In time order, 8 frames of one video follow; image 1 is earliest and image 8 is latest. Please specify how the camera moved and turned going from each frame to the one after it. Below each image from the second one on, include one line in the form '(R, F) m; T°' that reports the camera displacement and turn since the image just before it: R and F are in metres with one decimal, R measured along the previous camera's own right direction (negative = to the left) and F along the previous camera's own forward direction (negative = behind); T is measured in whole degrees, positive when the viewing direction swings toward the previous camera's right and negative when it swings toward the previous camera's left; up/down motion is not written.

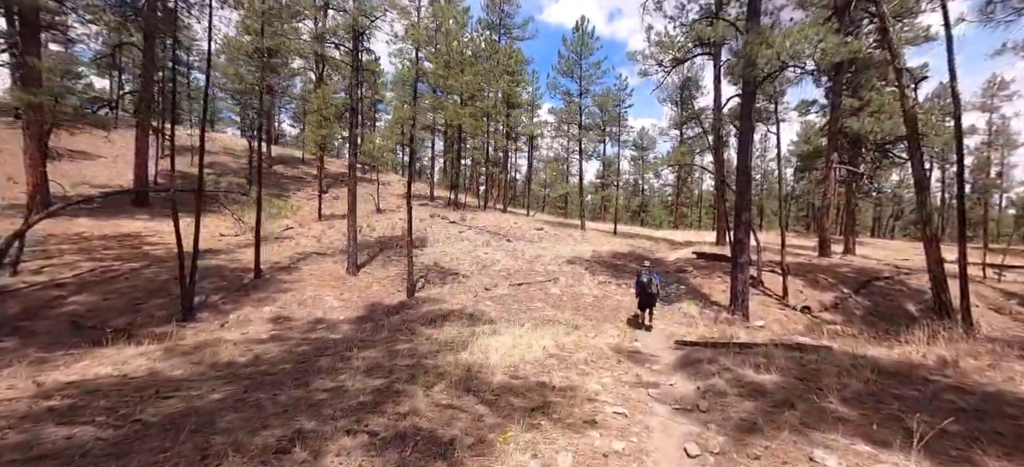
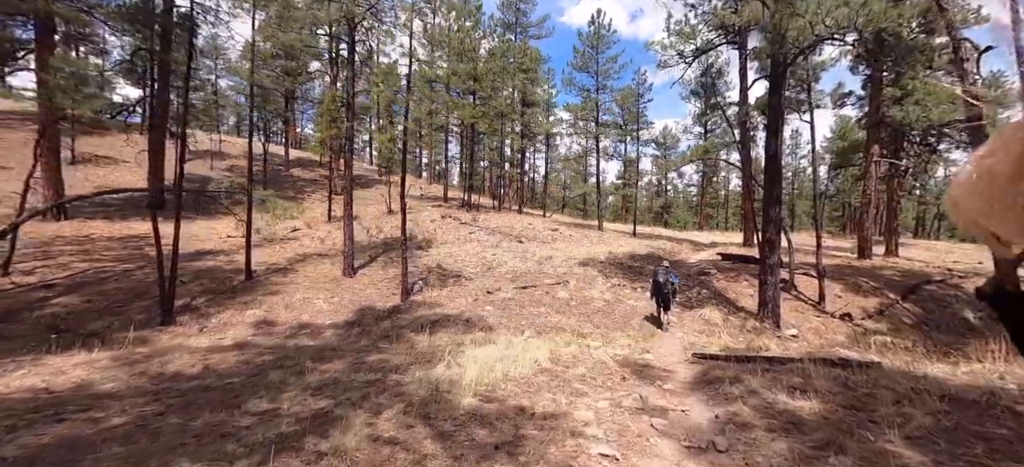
(+0.5, +0.9) m; -3°
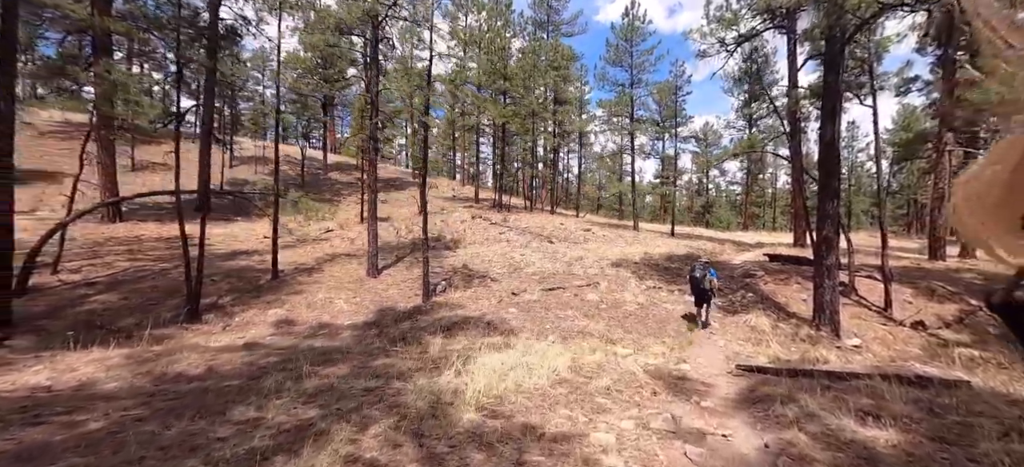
(+0.3, +0.5) m; -5°
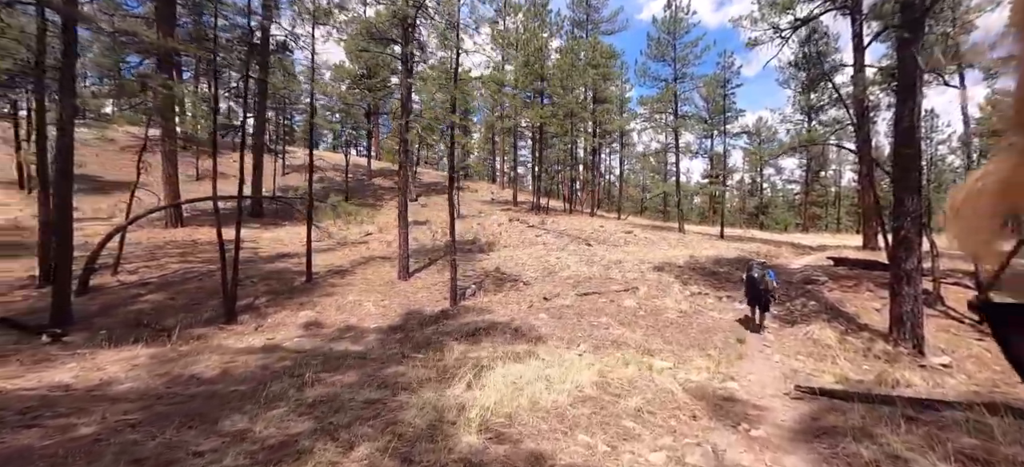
(+0.3, +0.5) m; -6°
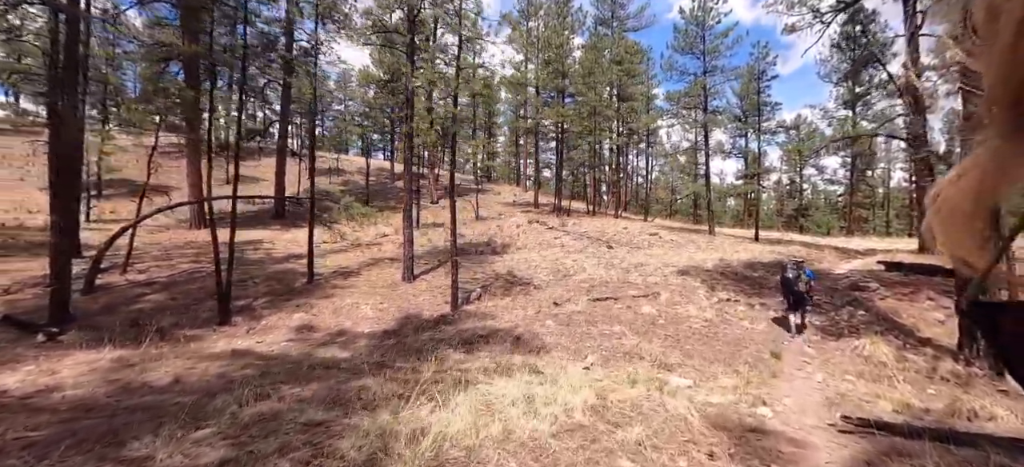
(+0.5, +0.8) m; -4°
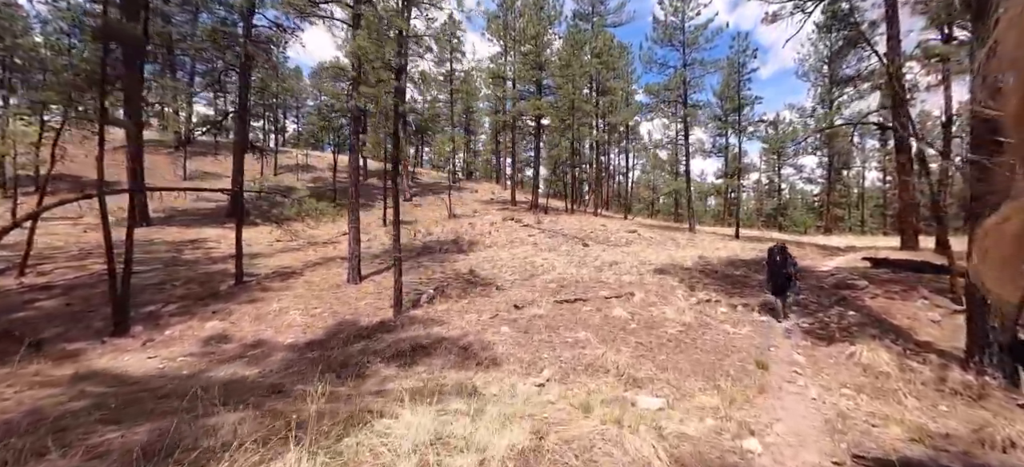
(+0.6, +1.1) m; +2°
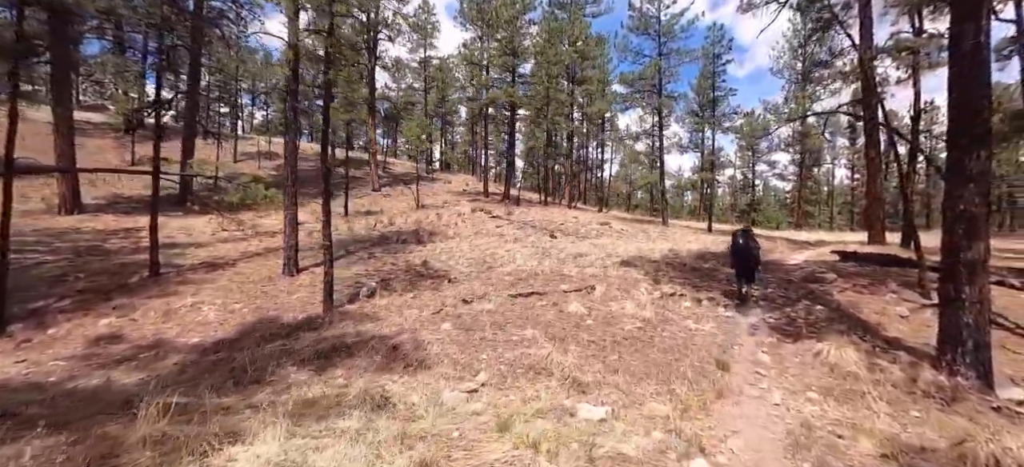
(+0.6, +0.7) m; +3°
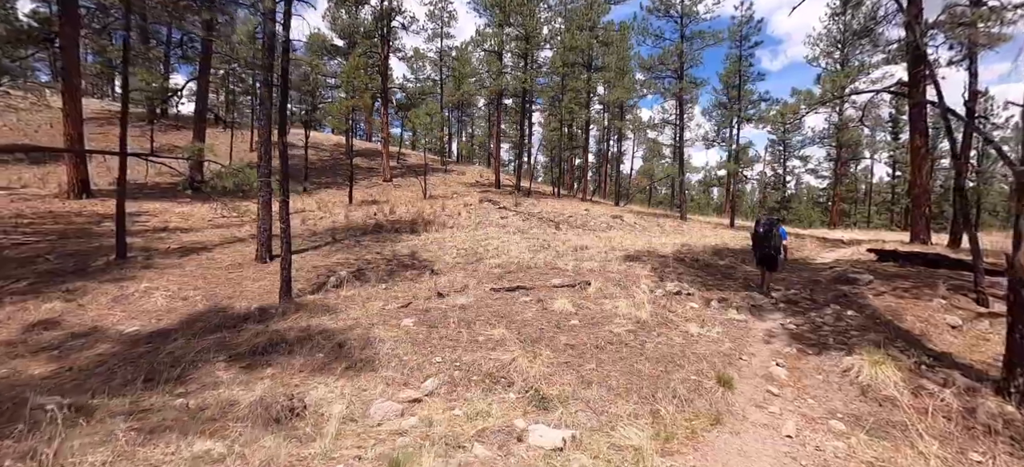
(+0.7, +0.9) m; -3°
